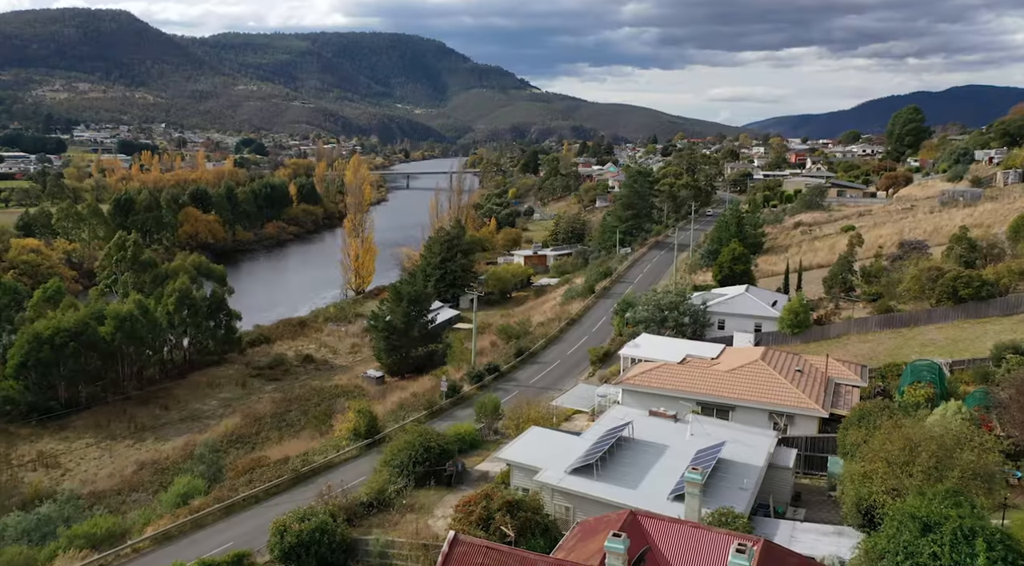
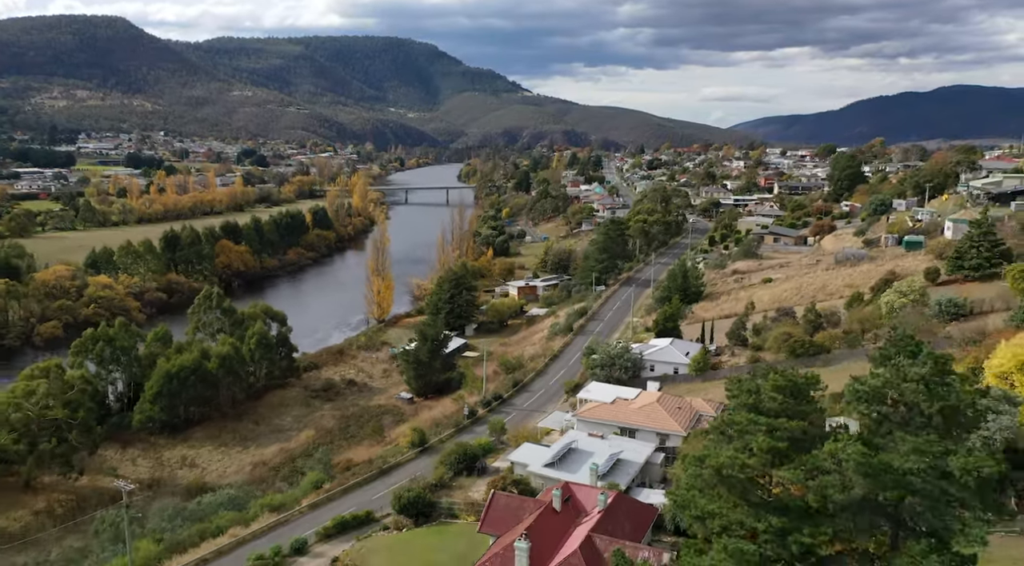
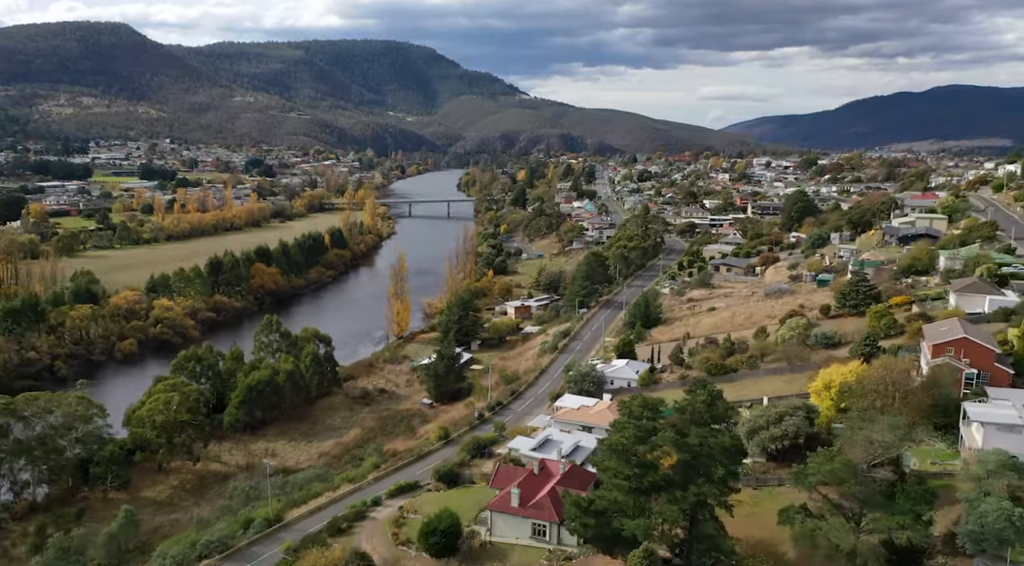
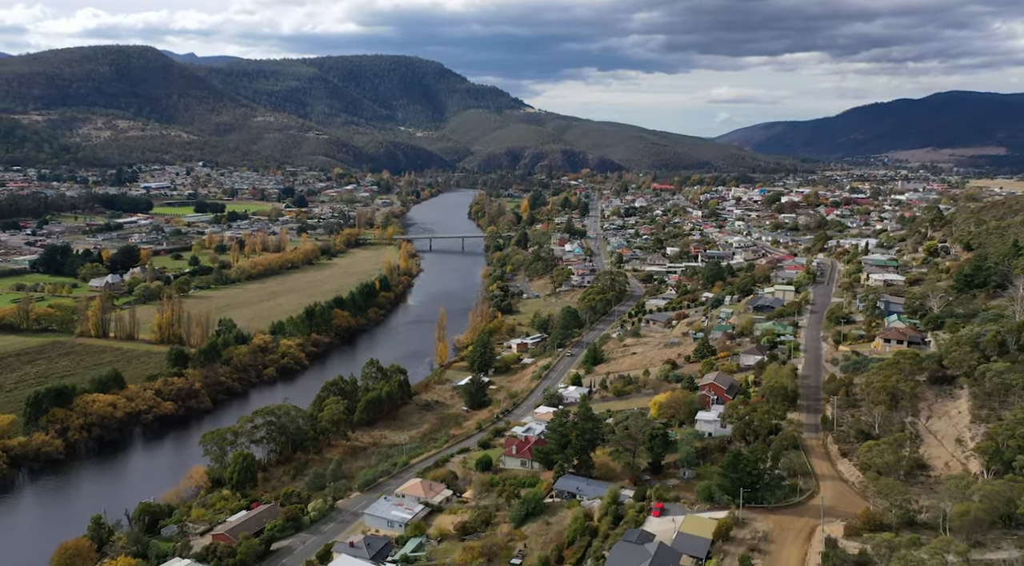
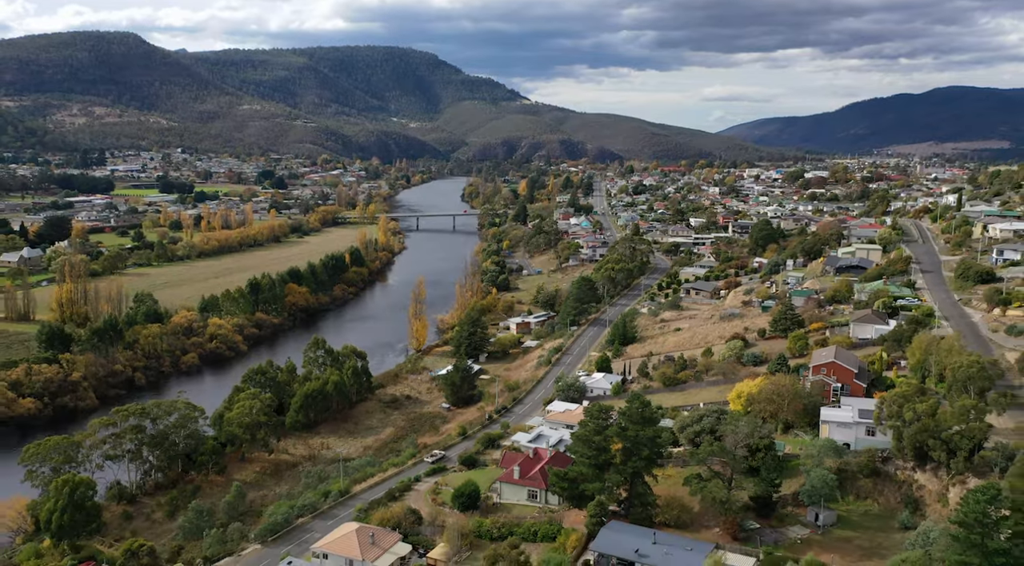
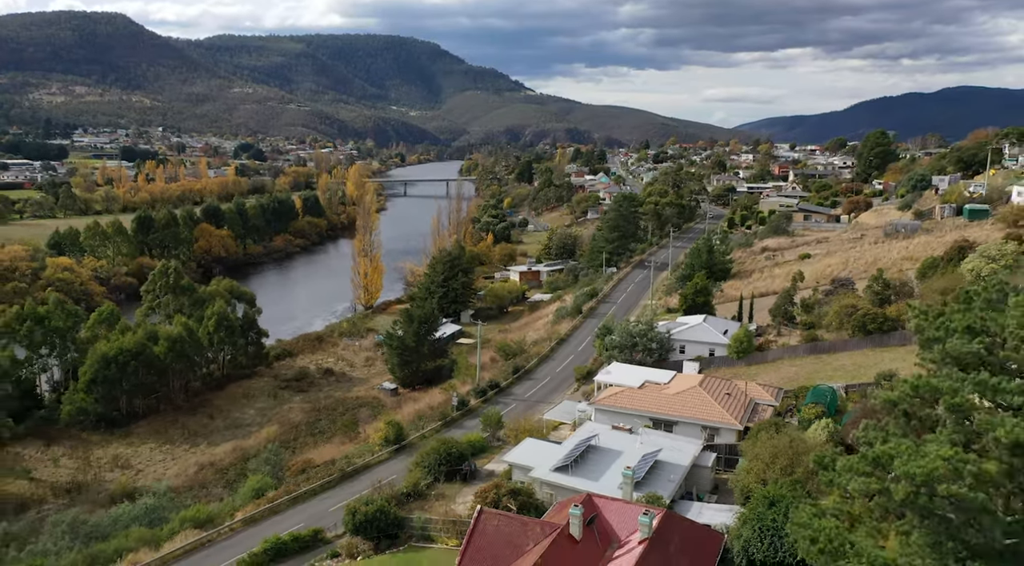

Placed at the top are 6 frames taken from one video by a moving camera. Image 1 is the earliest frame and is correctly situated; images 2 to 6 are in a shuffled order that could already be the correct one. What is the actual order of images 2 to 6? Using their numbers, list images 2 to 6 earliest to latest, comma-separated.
6, 2, 3, 5, 4
